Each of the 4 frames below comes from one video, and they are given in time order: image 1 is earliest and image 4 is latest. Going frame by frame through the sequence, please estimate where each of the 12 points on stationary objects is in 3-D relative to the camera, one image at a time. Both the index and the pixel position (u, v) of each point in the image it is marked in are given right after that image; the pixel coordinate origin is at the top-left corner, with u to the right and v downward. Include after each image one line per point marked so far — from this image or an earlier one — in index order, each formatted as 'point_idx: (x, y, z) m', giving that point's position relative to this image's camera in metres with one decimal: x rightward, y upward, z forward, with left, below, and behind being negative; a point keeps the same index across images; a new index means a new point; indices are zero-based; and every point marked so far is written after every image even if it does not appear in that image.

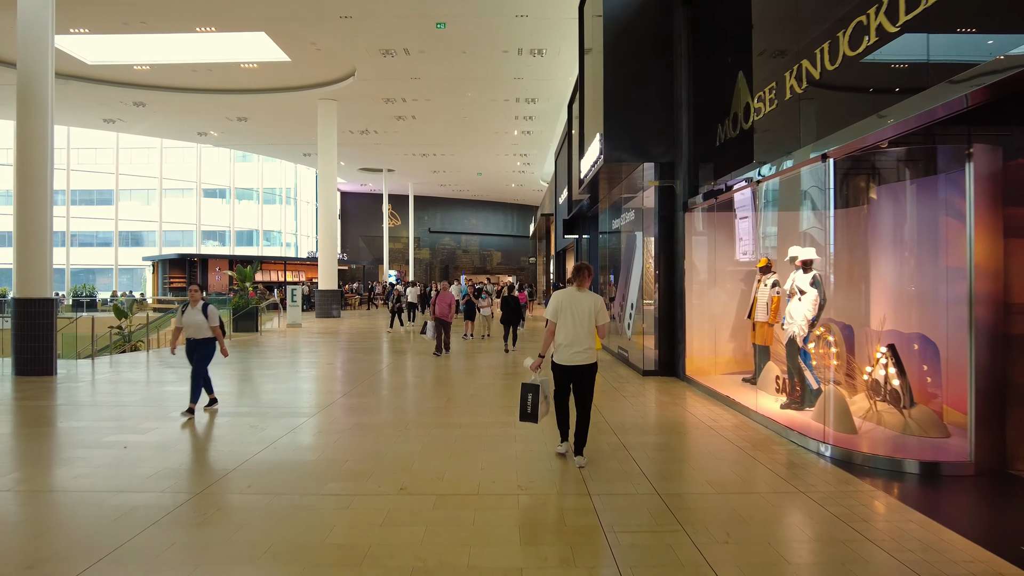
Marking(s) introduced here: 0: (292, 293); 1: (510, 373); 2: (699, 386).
0: (-5.6, -0.1, +17.4) m
1: (0.0, -1.0, +8.9) m
2: (+1.9, -1.0, +7.2) m
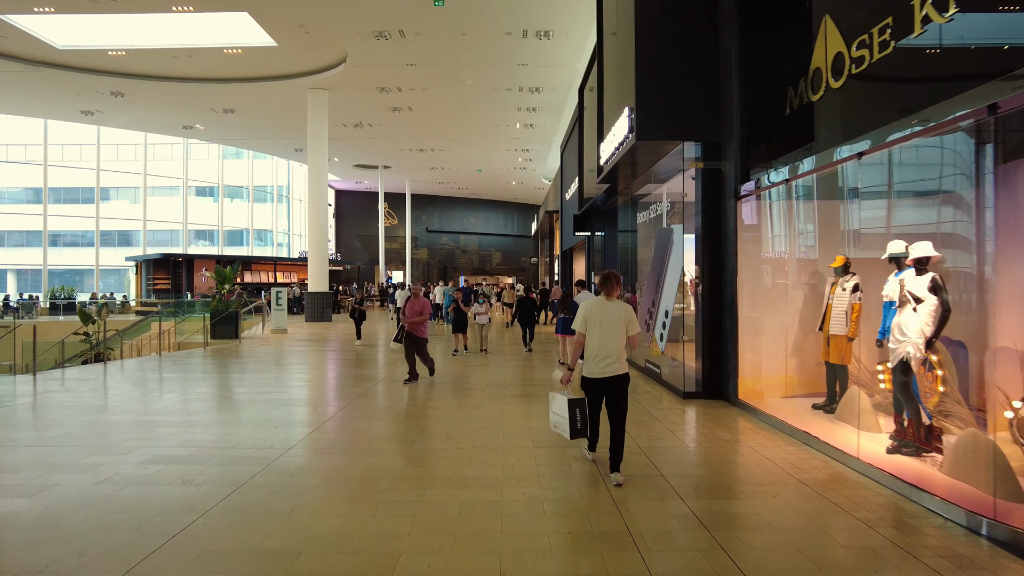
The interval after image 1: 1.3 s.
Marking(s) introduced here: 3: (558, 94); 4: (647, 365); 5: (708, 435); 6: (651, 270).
0: (-5.5, -0.2, +16.1) m
1: (+0.1, -1.1, +7.6) m
2: (+2.1, -1.1, +5.9) m
3: (+1.3, +5.6, +19.9) m
4: (+1.6, -0.9, +8.0) m
5: (+1.5, -1.1, +5.4) m
6: (+1.6, +0.3, +7.7) m
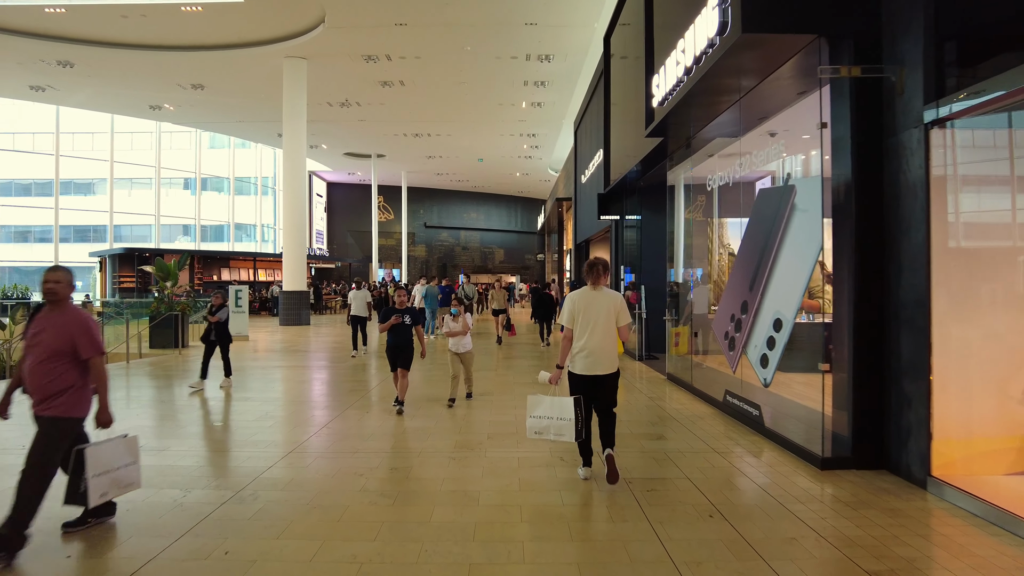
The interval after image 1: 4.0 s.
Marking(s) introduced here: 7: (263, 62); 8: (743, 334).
0: (-5.4, -0.1, +13.6) m
1: (+0.2, -1.0, +5.1) m
2: (+2.2, -1.0, +3.4) m
3: (+1.4, +5.6, +17.4) m
4: (+1.7, -0.9, +5.5) m
5: (+1.6, -1.1, +2.8) m
6: (+1.7, +0.3, +5.1) m
7: (-6.3, +5.8, +17.6) m
8: (+1.7, -0.3, +5.1) m
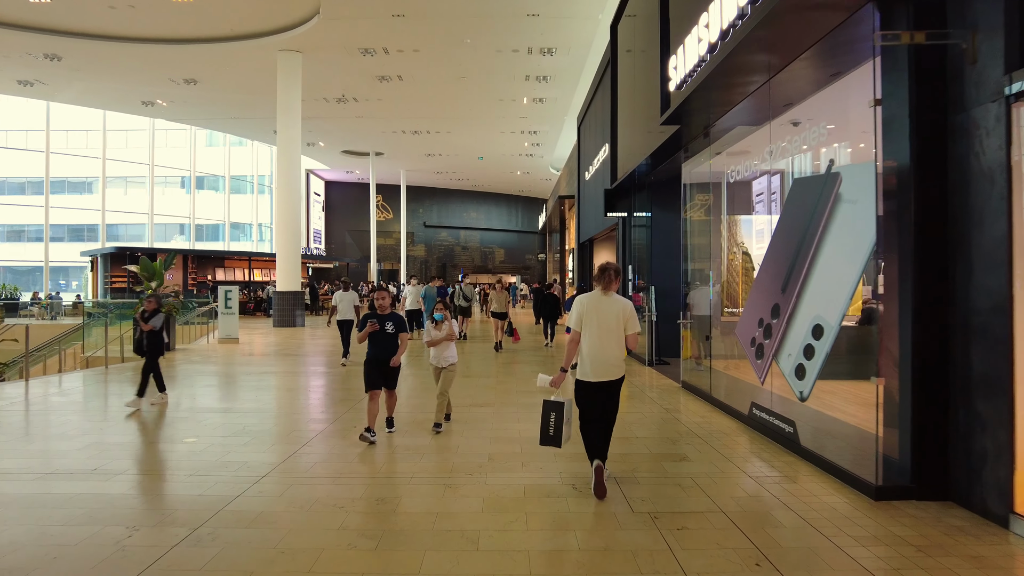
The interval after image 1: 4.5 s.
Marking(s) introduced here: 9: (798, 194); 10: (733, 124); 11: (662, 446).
0: (-5.4, -0.2, +13.1) m
1: (+0.2, -1.0, +4.6) m
2: (+2.2, -1.0, +2.9) m
3: (+1.5, +5.6, +16.8) m
4: (+1.7, -0.9, +4.9) m
5: (+1.6, -1.1, +2.3) m
6: (+1.7, +0.3, +4.6) m
7: (-6.3, +5.7, +17.0) m
8: (+1.7, -0.4, +4.5) m
9: (+1.8, +0.6, +4.3) m
10: (+2.0, +1.5, +6.1) m
11: (+1.0, -1.0, +4.5) m
